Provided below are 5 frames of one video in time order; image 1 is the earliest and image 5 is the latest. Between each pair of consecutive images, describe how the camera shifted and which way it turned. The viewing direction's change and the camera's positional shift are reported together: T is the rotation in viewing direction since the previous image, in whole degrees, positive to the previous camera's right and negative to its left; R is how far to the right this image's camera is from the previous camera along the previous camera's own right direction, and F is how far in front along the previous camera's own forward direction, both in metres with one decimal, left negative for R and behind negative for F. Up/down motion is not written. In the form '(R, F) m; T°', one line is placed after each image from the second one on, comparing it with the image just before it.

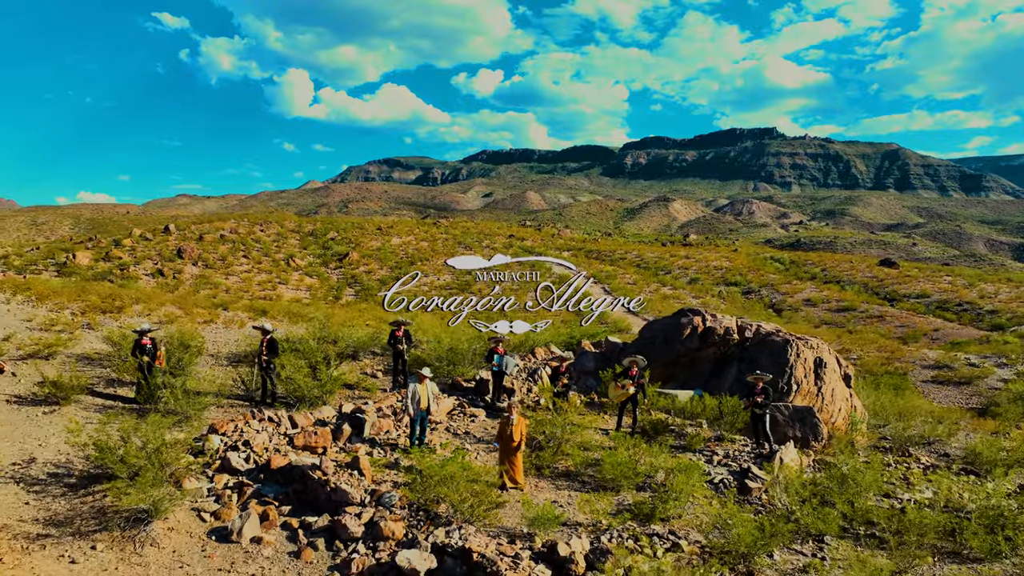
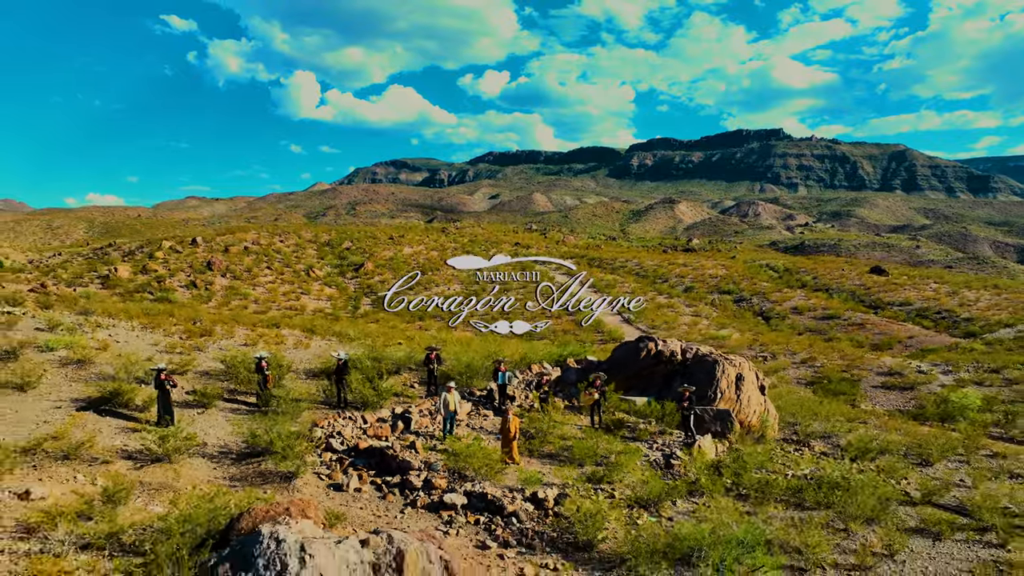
(+0.1, -2.8) m; -1°
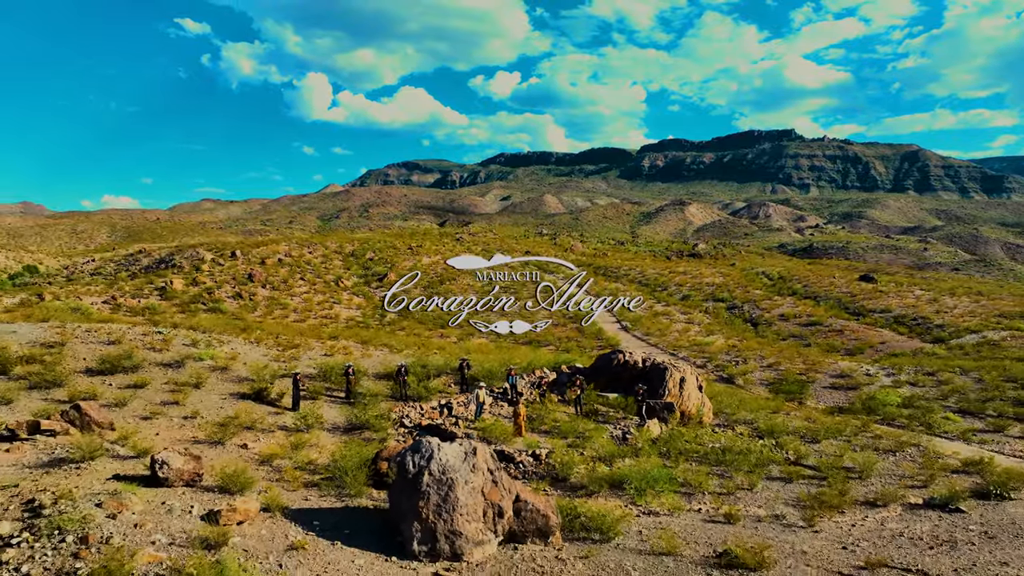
(+0.1, -4.3) m; -1°
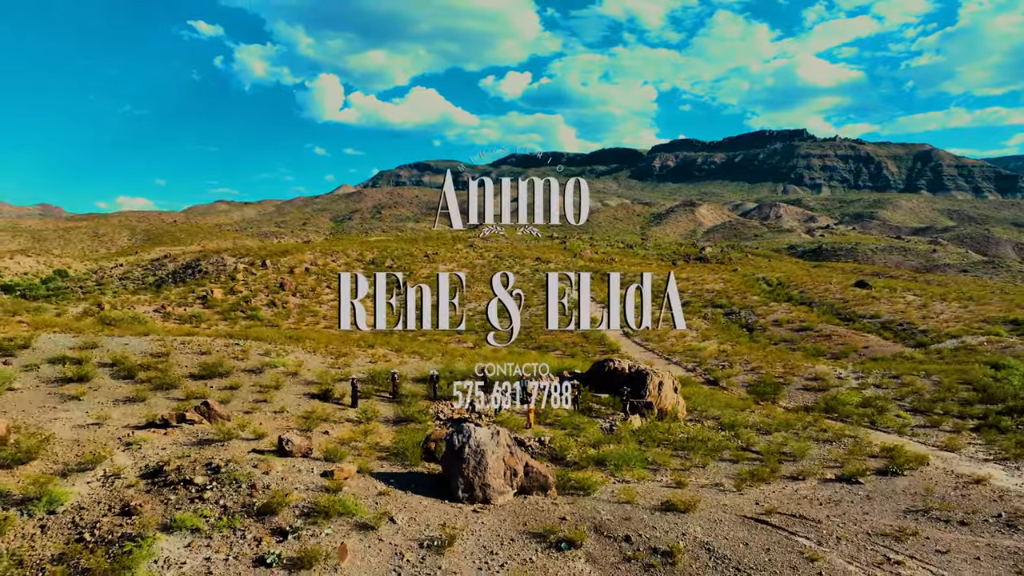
(0.0, -3.6) m; -1°
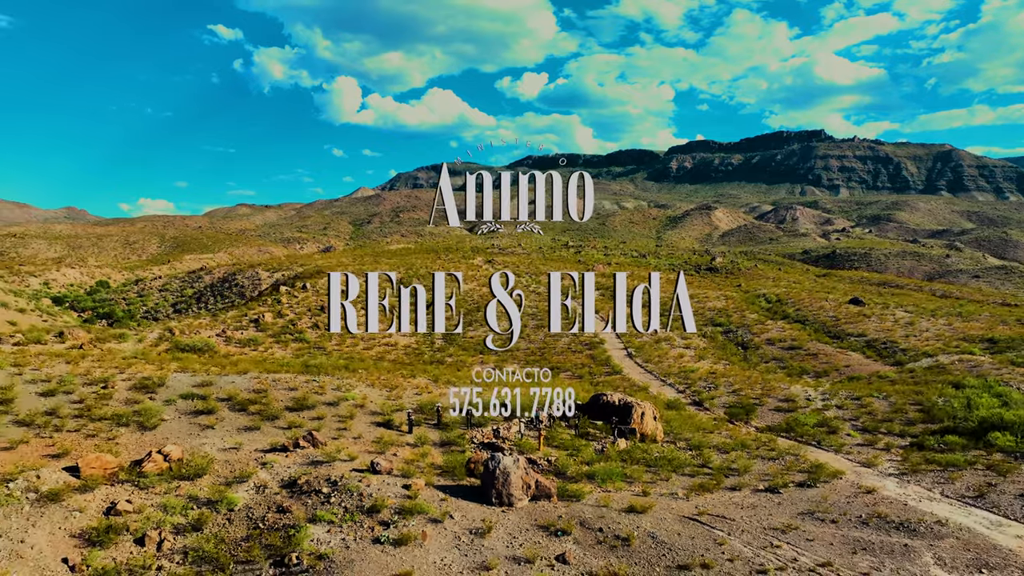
(+0.1, -5.4) m; -1°
